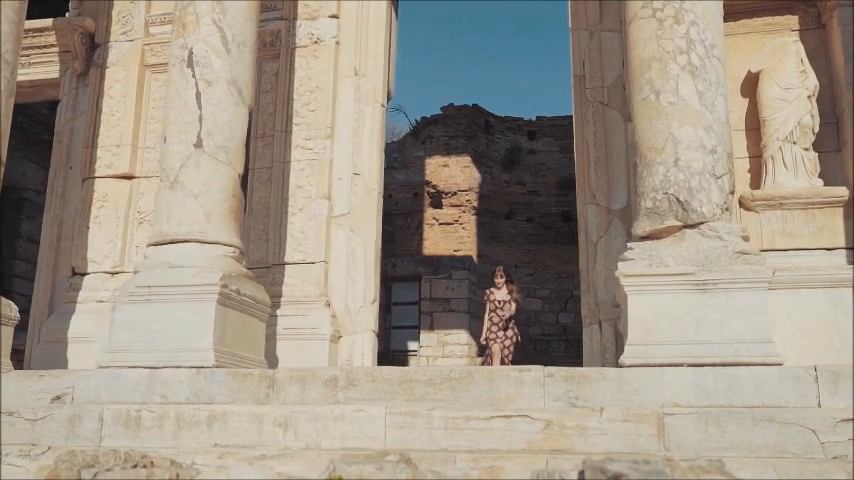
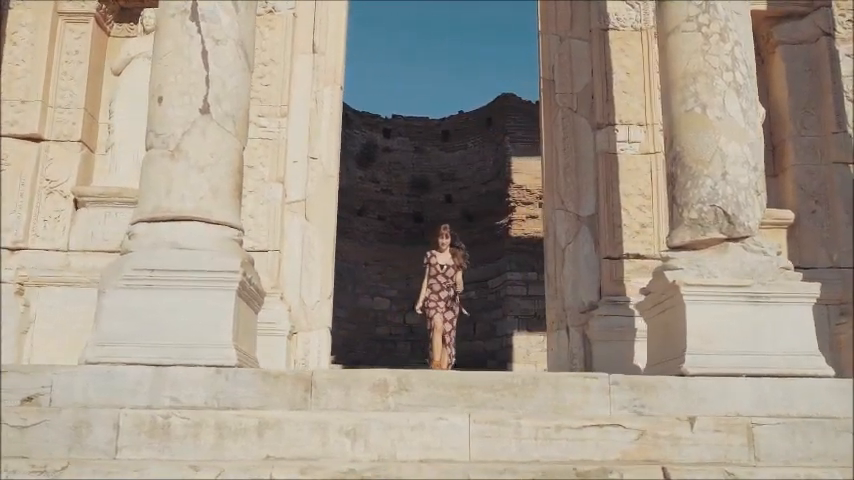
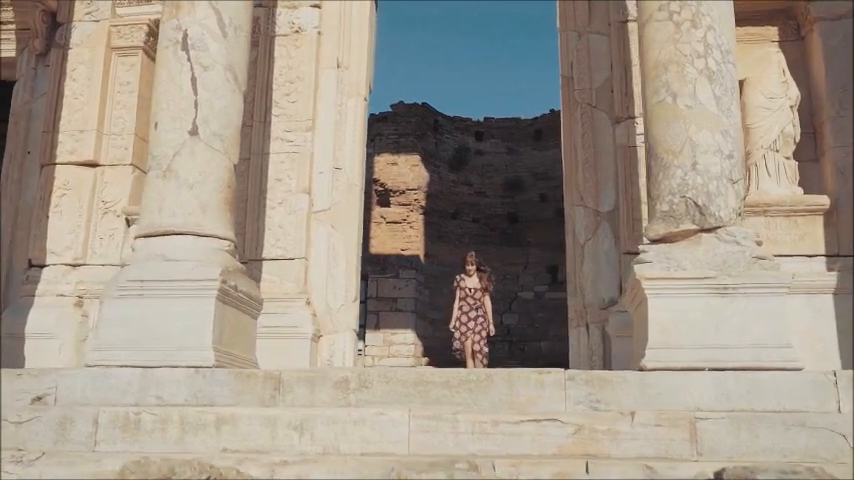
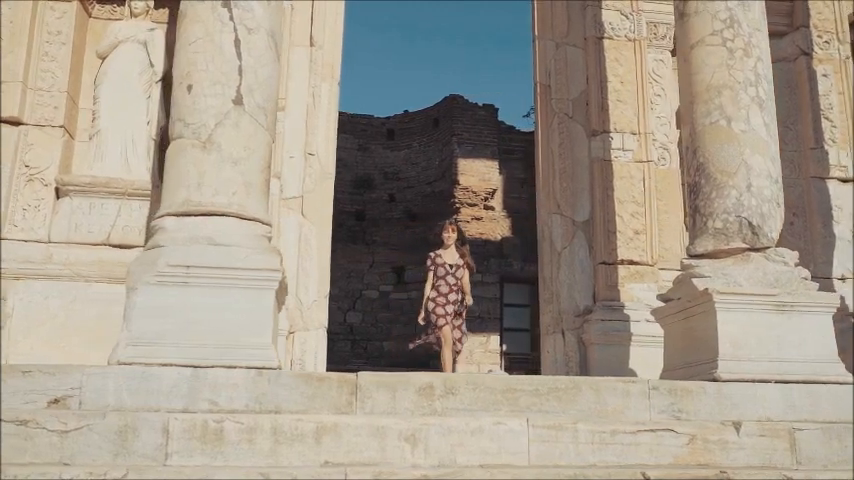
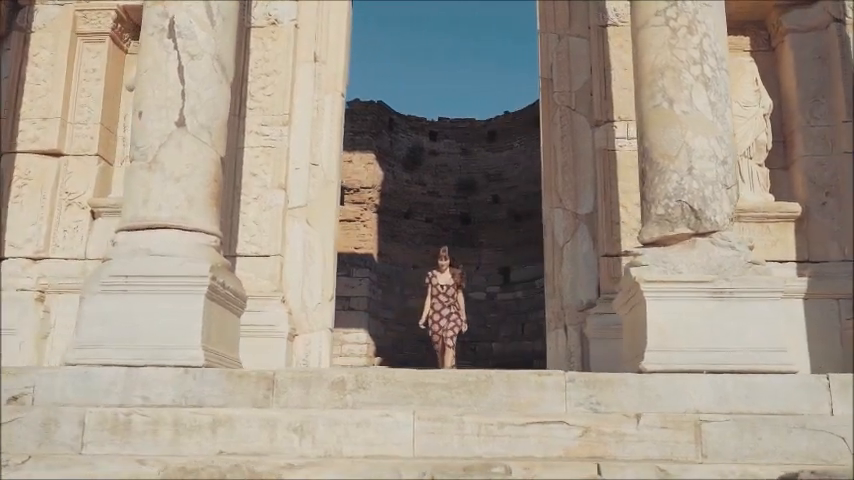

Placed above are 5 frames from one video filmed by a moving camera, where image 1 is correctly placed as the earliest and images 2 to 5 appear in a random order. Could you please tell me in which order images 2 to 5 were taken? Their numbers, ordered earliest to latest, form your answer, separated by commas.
3, 5, 2, 4
